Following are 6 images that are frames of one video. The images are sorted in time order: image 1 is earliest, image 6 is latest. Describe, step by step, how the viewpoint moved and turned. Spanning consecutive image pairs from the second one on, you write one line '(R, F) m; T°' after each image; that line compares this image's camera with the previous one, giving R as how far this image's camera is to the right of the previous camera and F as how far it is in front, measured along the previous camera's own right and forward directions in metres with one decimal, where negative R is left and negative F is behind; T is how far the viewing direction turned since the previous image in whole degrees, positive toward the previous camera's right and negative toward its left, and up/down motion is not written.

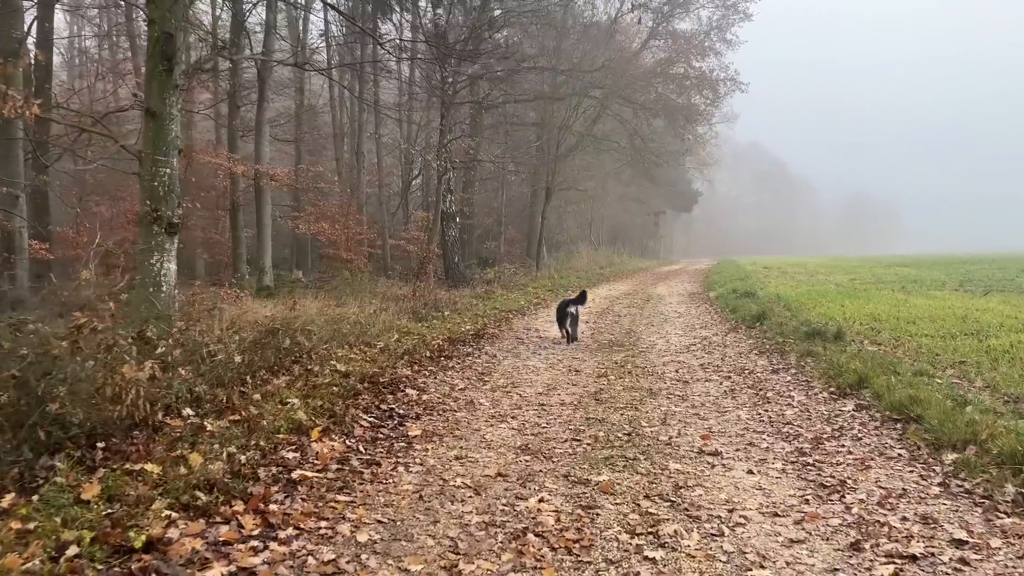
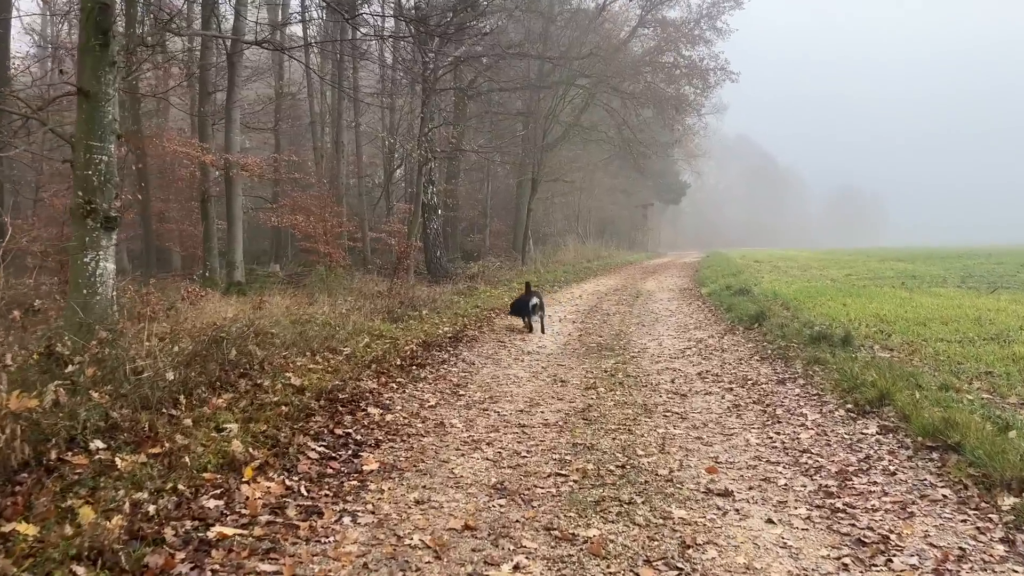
(+0.1, +0.7) m; +1°
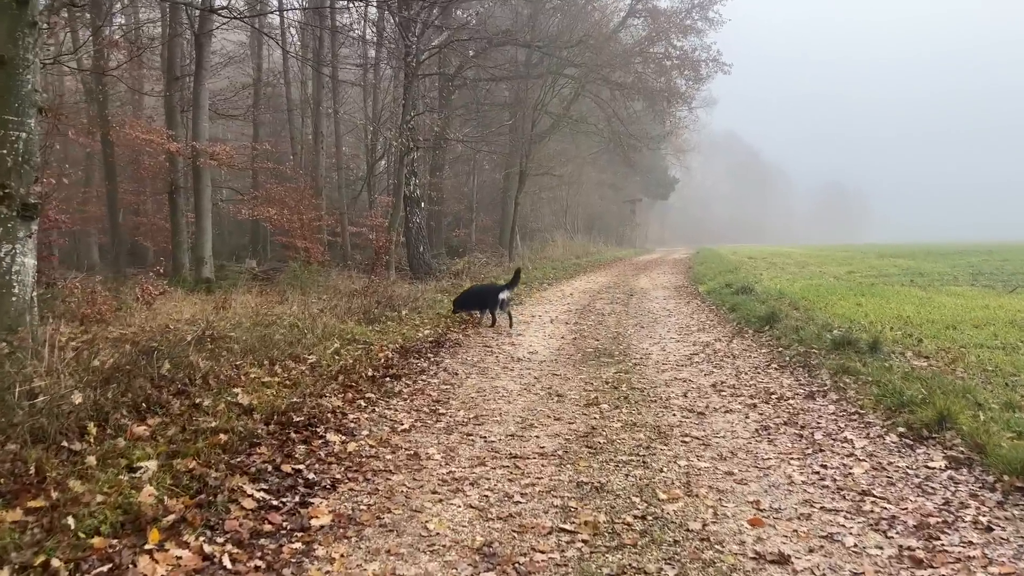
(0.0, +0.9) m; +1°
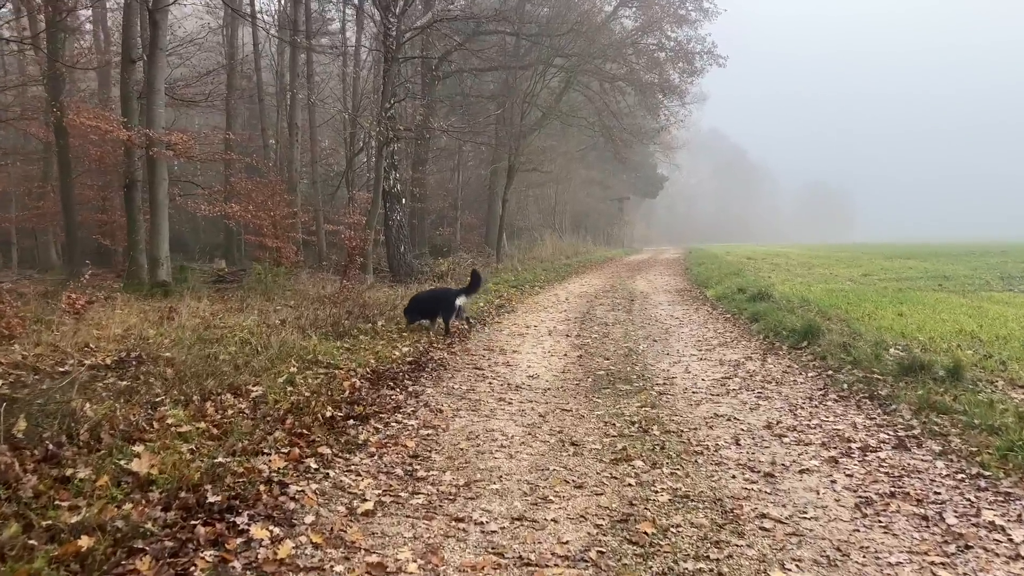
(-0.1, +1.4) m; +1°
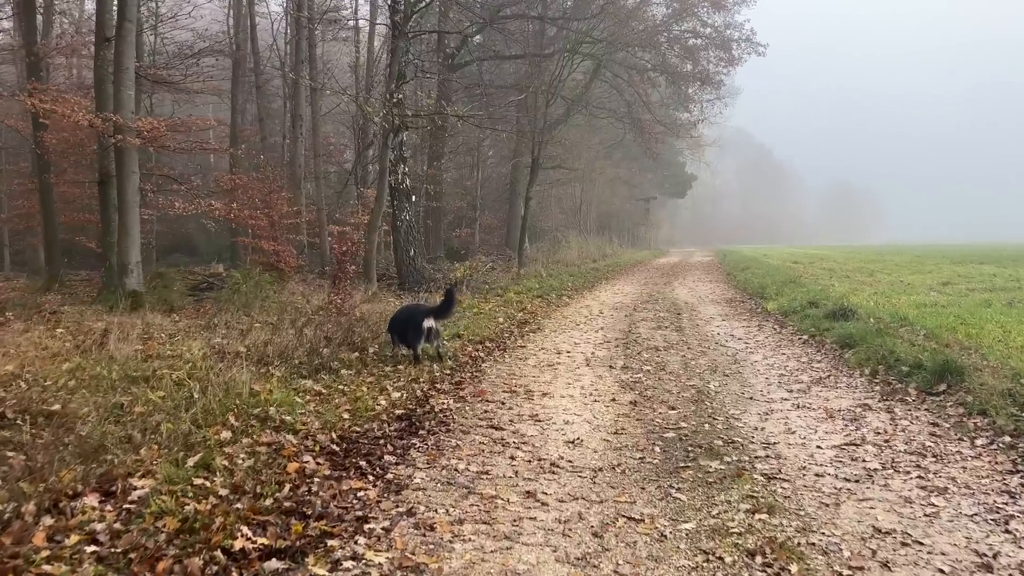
(-0.1, +2.0) m; -1°
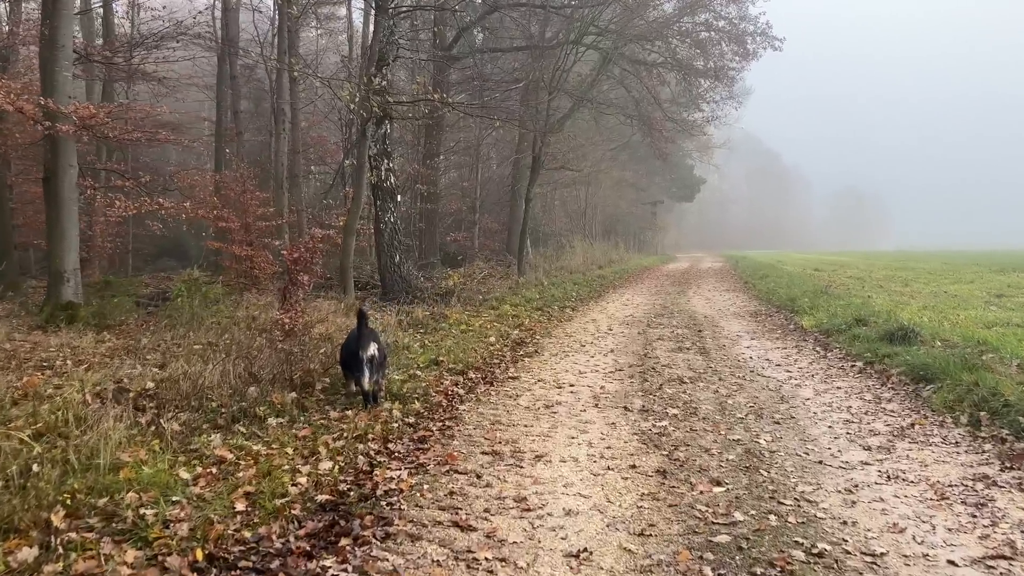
(+0.1, +1.5) m; 0°
